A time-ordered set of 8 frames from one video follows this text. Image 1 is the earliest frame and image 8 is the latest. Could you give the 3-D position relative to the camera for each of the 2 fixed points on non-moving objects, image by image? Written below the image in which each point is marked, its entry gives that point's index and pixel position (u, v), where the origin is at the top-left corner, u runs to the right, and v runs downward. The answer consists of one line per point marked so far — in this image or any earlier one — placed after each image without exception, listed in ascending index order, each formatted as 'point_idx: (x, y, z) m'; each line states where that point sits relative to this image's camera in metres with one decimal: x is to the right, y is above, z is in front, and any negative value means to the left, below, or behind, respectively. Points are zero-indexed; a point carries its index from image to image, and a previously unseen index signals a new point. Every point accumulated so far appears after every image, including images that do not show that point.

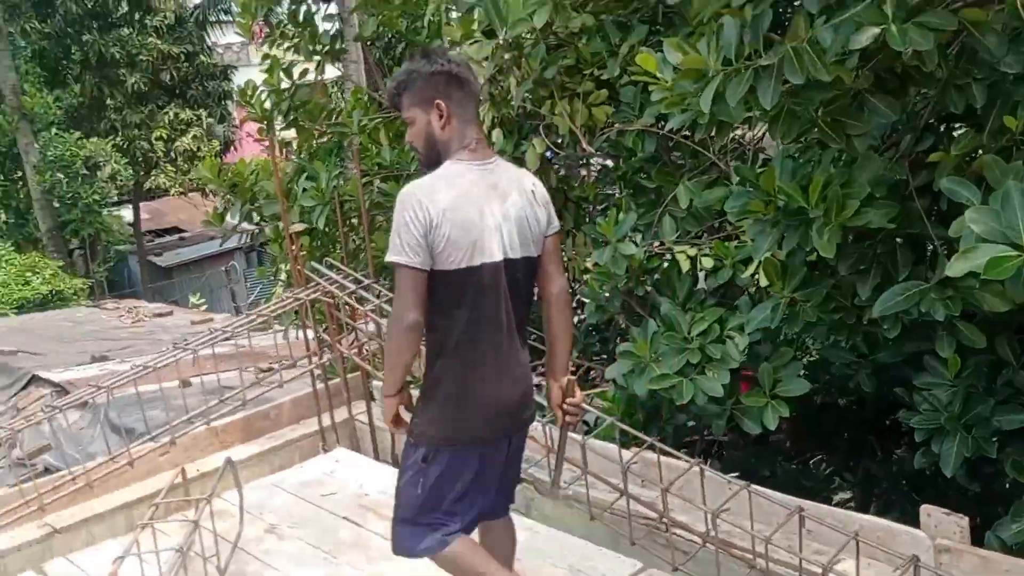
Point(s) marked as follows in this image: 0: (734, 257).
0: (+1.1, +0.2, +4.2) m
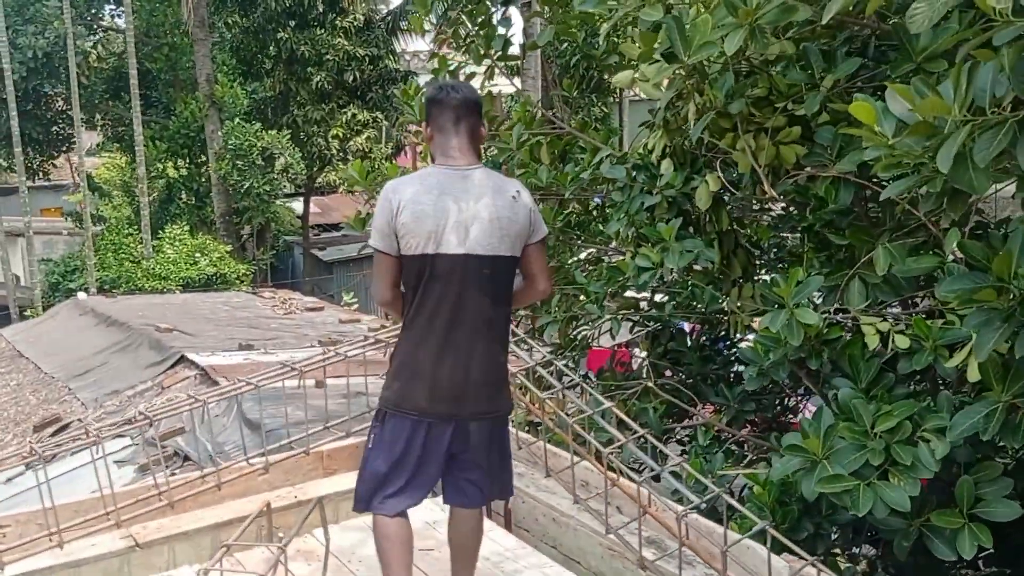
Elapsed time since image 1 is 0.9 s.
0: (+1.7, -0.2, +3.4) m
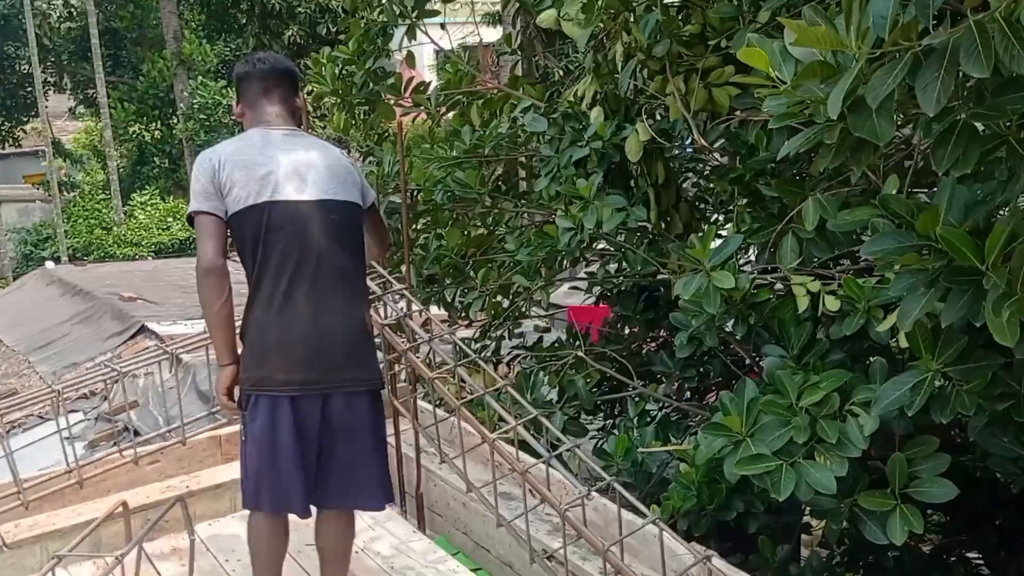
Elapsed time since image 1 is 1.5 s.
0: (+1.3, -0.1, +3.1) m
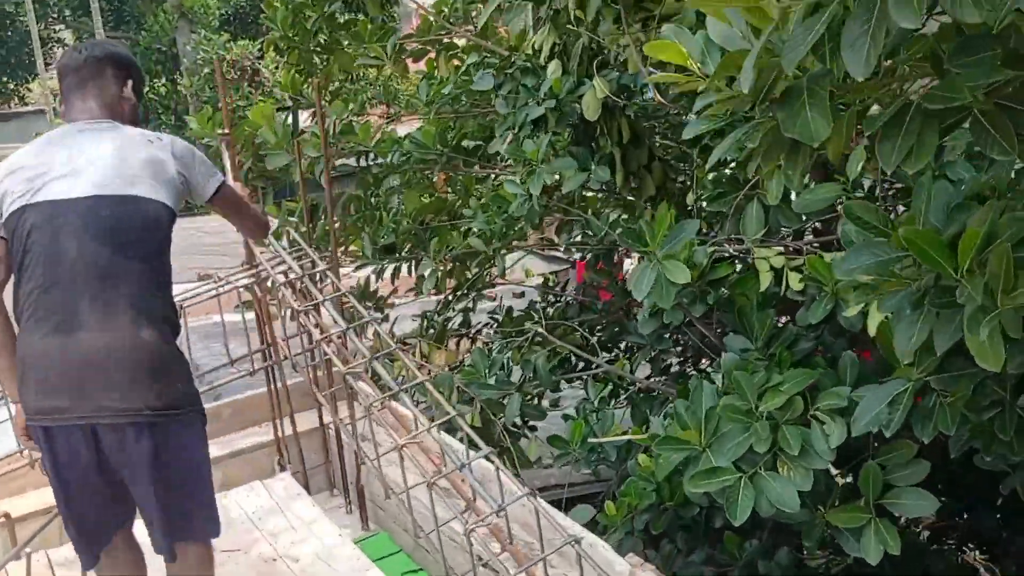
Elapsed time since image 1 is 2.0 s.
0: (+1.0, 0.0, +2.7) m
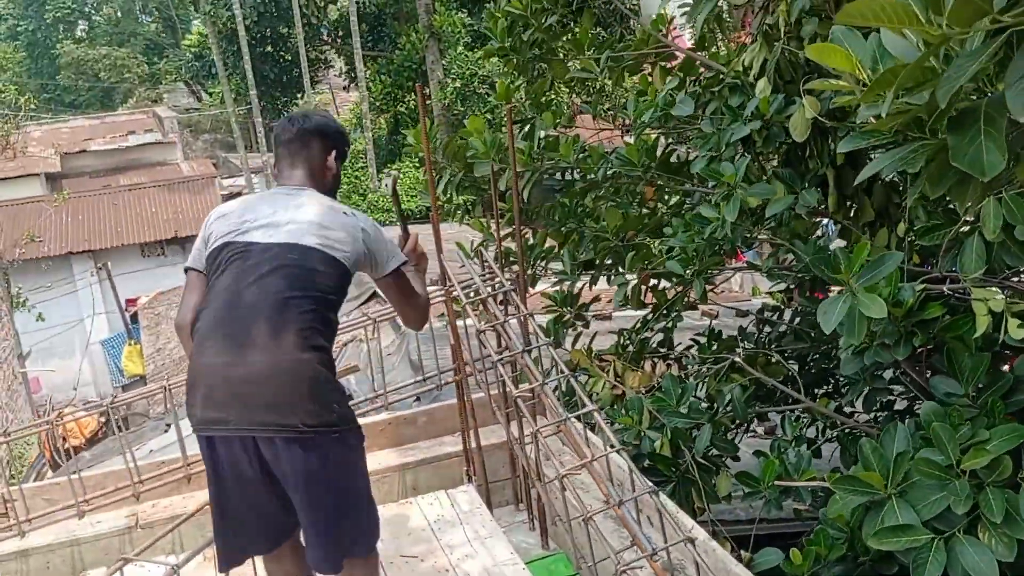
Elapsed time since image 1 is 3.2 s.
0: (+1.5, -0.1, +2.3) m
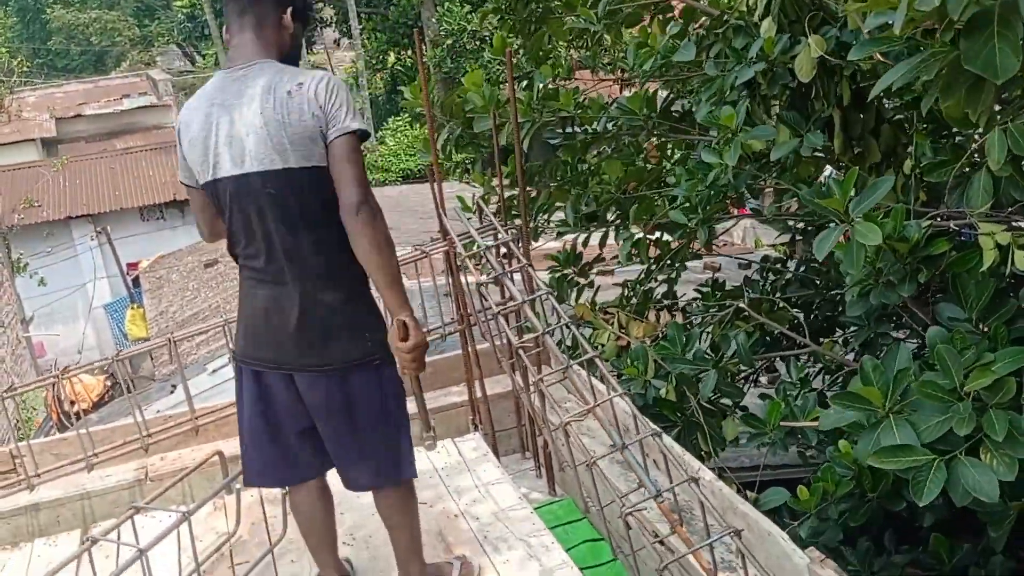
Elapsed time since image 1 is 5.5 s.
0: (+1.5, +0.1, +2.3) m
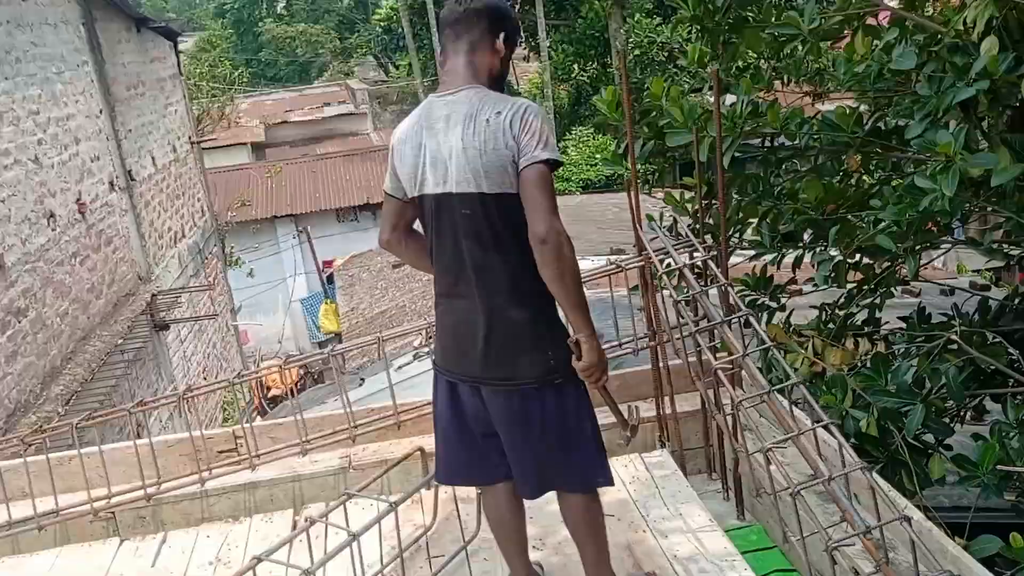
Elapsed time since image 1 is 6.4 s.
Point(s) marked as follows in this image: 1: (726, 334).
0: (+2.1, -0.1, +2.0) m
1: (+0.8, -0.2, +3.1) m
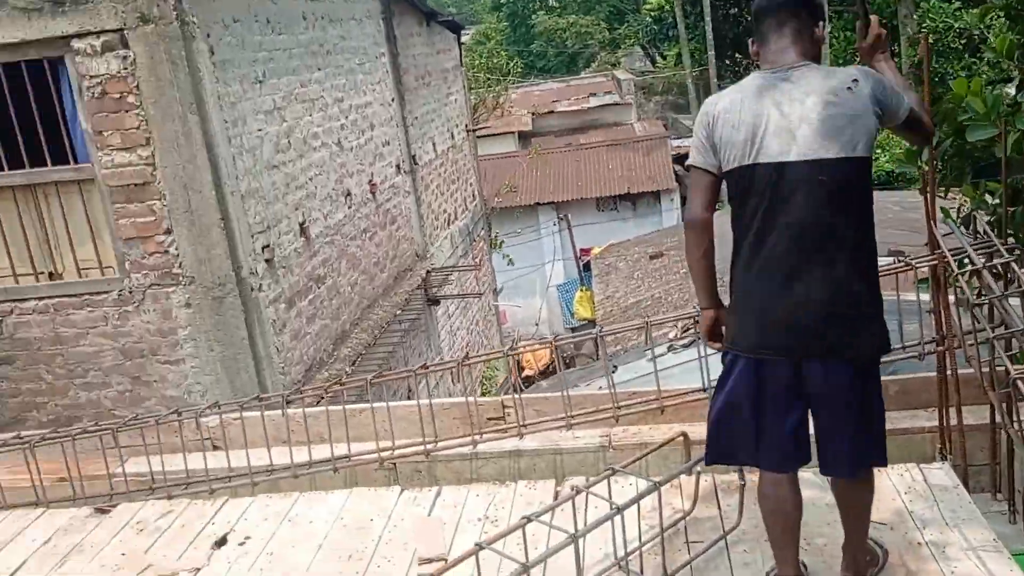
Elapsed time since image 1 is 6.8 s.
0: (+2.6, -0.2, +1.3) m
1: (+1.7, -0.2, +2.8) m
